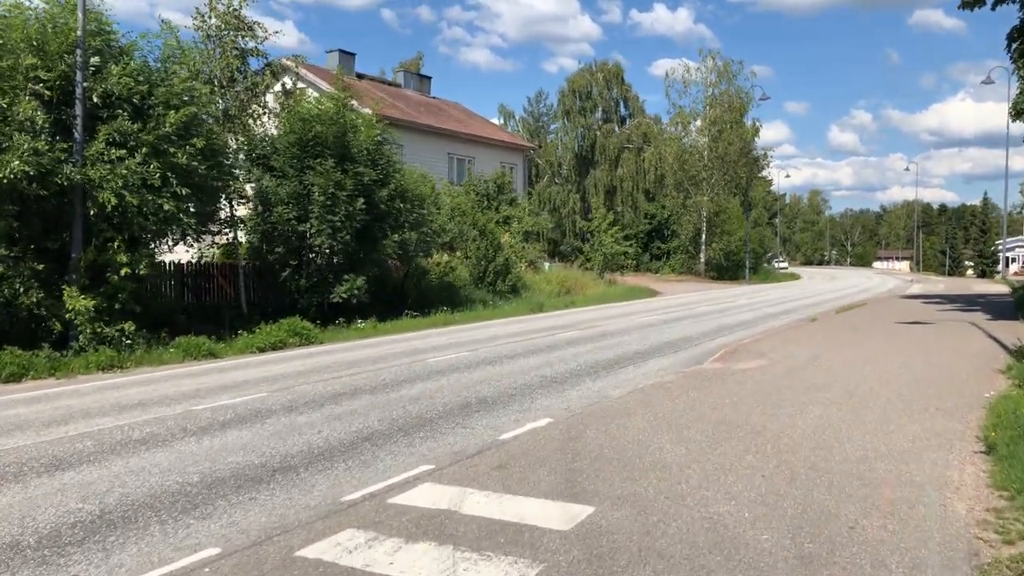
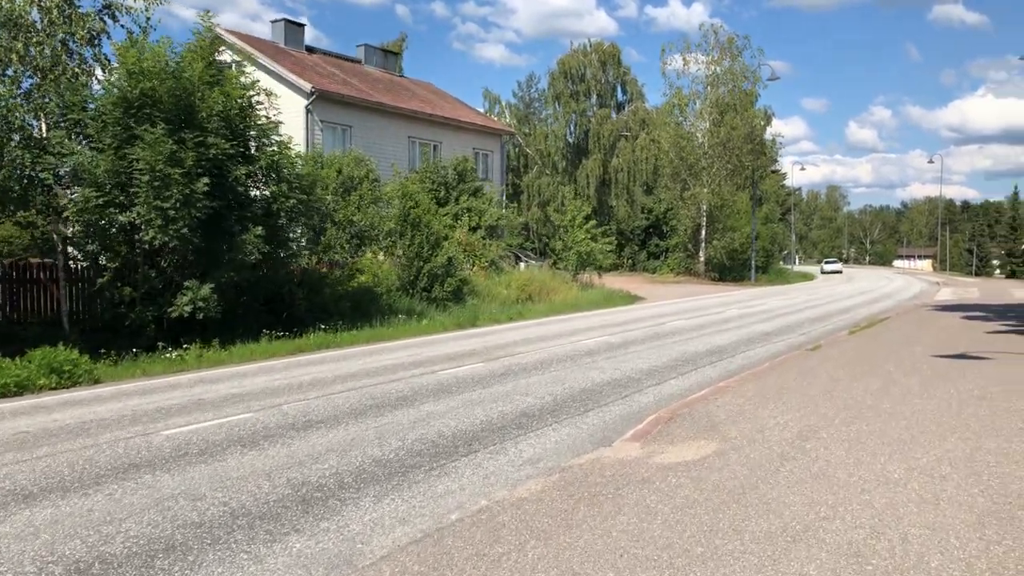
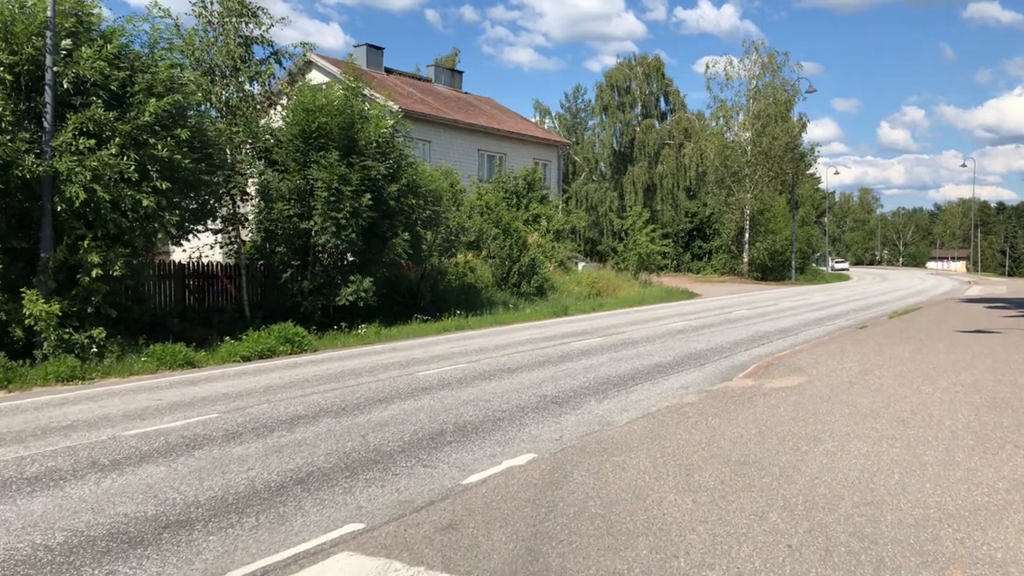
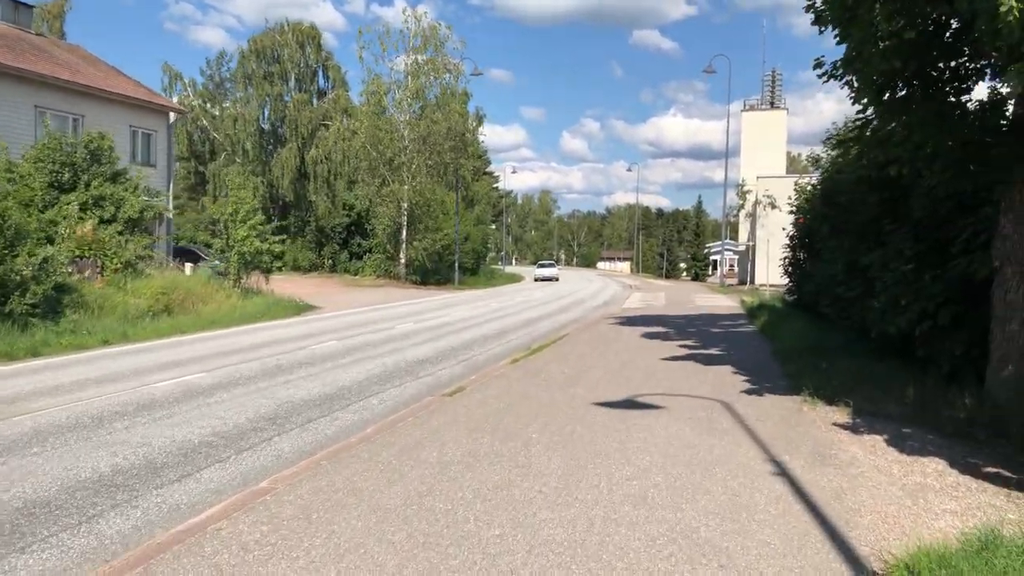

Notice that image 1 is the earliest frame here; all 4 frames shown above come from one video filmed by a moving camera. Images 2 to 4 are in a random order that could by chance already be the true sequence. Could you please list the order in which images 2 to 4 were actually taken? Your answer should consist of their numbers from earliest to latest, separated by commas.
3, 2, 4
